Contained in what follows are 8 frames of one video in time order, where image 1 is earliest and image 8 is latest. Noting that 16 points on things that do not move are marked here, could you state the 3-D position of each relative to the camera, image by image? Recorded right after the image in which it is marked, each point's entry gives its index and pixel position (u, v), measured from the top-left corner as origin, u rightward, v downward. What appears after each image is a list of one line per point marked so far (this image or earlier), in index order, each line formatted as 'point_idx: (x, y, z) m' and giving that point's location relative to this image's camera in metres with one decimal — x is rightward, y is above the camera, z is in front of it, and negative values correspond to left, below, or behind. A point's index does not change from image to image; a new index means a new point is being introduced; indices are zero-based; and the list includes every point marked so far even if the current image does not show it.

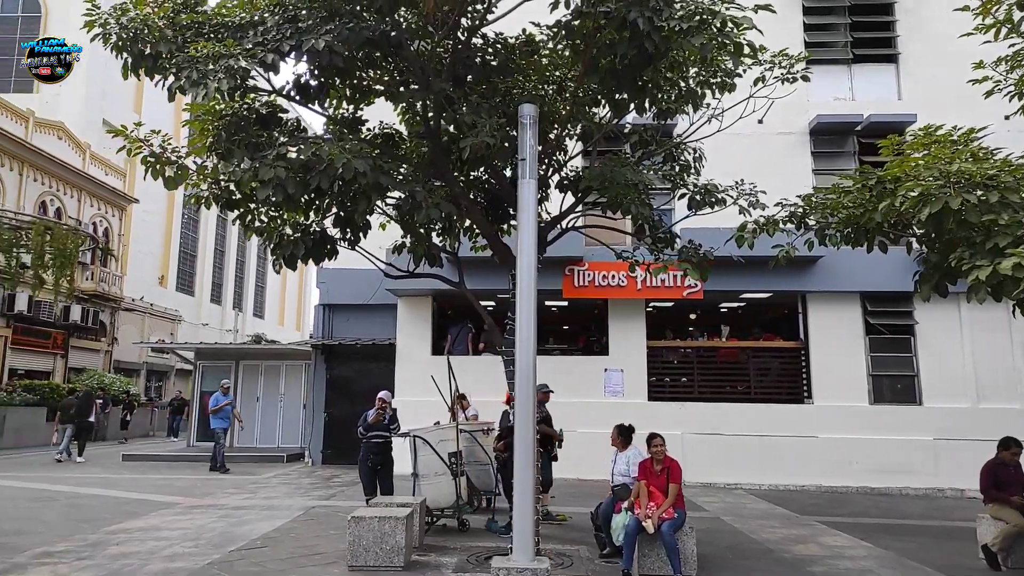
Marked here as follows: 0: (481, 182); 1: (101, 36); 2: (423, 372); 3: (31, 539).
0: (-0.3, +1.2, +8.0) m
1: (-3.6, +2.2, +6.3) m
2: (-1.6, -1.7, +14.2) m
3: (-4.8, -2.5, +7.3) m
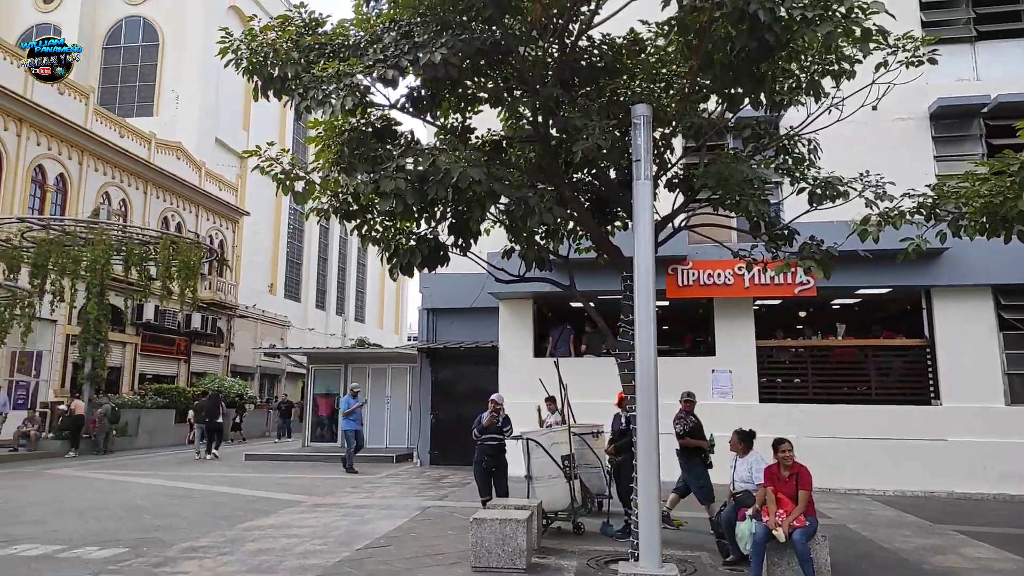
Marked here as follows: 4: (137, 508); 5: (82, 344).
0: (+0.8, +1.1, +8.0) m
1: (-2.6, +2.1, +6.7) m
2: (+0.5, -1.7, +14.3) m
3: (-3.6, -2.6, +7.8) m
4: (-5.0, -2.9, +9.7) m
5: (-11.5, -1.5, +19.5) m
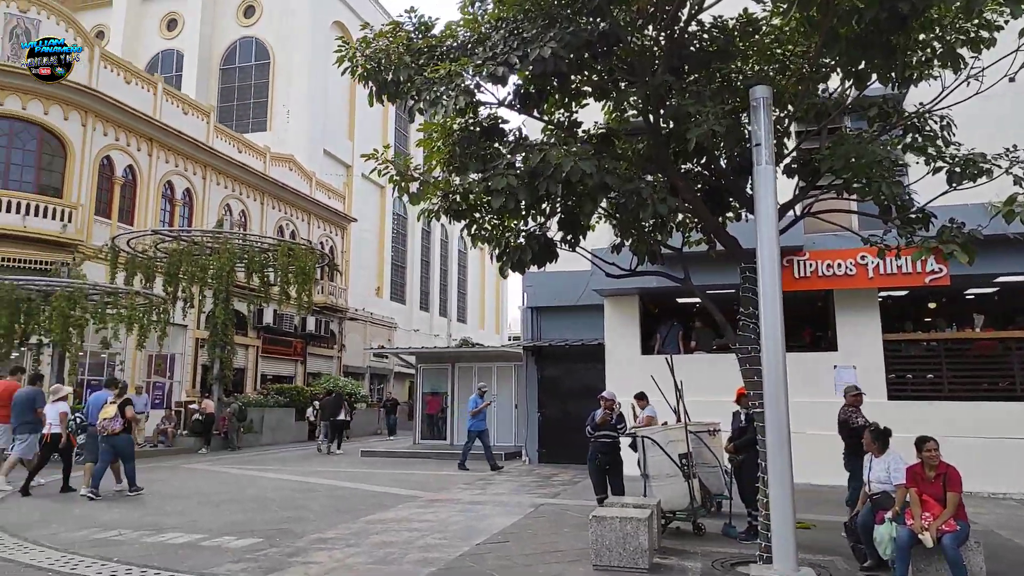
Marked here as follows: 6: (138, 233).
0: (+2.0, +1.2, +7.7) m
1: (-1.6, +2.1, +7.0) m
2: (+2.6, -1.6, +14.0) m
3: (-2.3, -2.7, +8.1) m
4: (-3.4, -3.0, +10.3) m
5: (-8.6, -1.7, +20.8) m
6: (-9.5, +1.4, +18.4) m
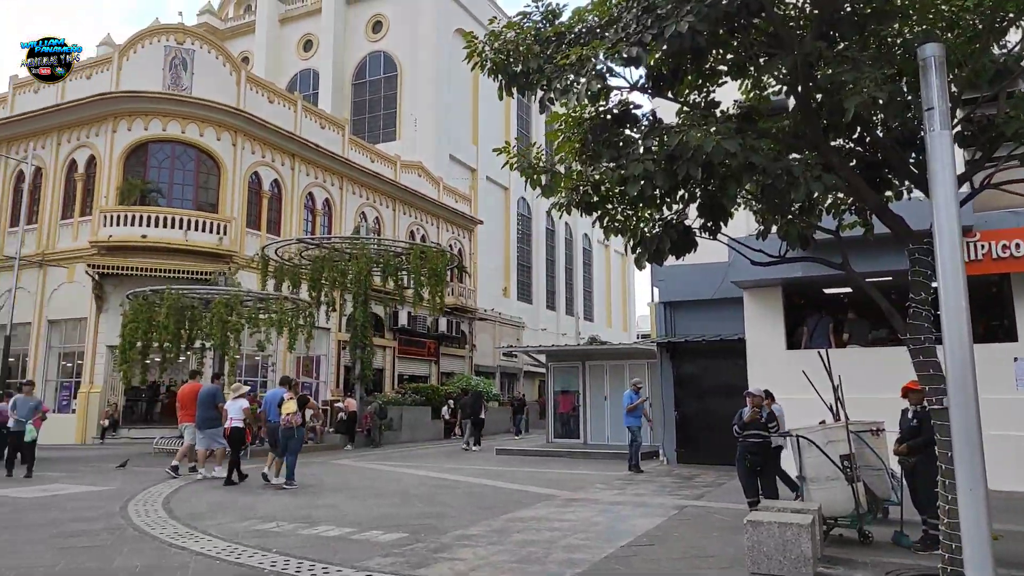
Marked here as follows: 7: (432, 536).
0: (+3.3, +1.4, +7.1) m
1: (-0.3, +2.1, +6.9) m
2: (+5.1, -1.5, +13.2) m
3: (-0.7, -2.7, +8.2) m
4: (-1.5, -3.0, +10.5) m
5: (-4.8, -1.8, +21.8) m
6: (-6.1, +1.2, +19.6) m
7: (-0.8, -2.6, +7.5) m
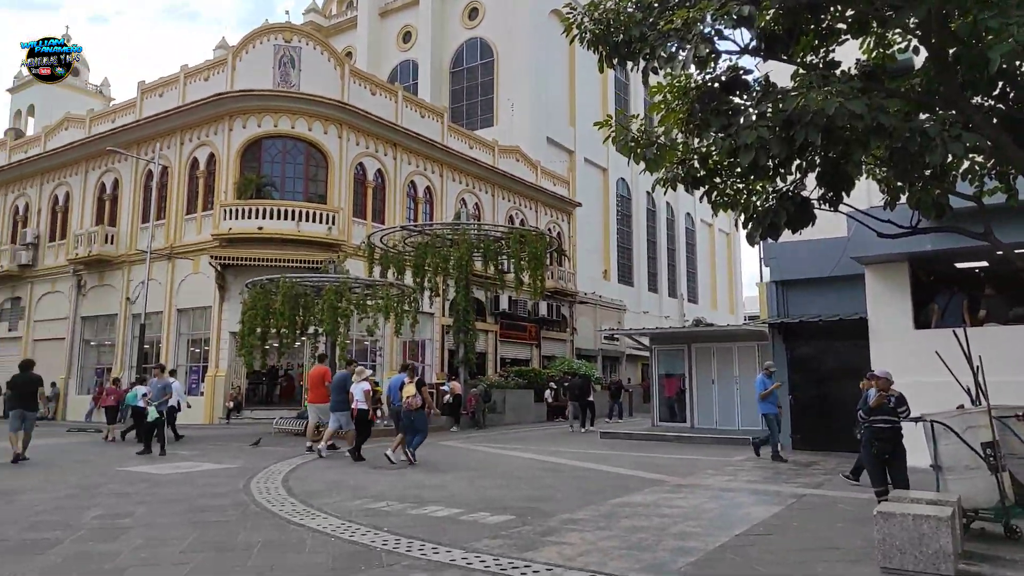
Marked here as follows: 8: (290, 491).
0: (+4.3, +1.6, +6.4) m
1: (+0.6, +2.3, +6.7) m
2: (+6.9, -1.0, +12.3) m
3: (+0.5, -2.4, +8.1) m
4: (+0.1, -2.8, +10.5) m
5: (-1.7, -1.4, +22.1) m
6: (-3.4, +1.6, +20.0) m
7: (+0.3, -2.4, +7.5) m
8: (-2.9, -2.6, +9.3) m
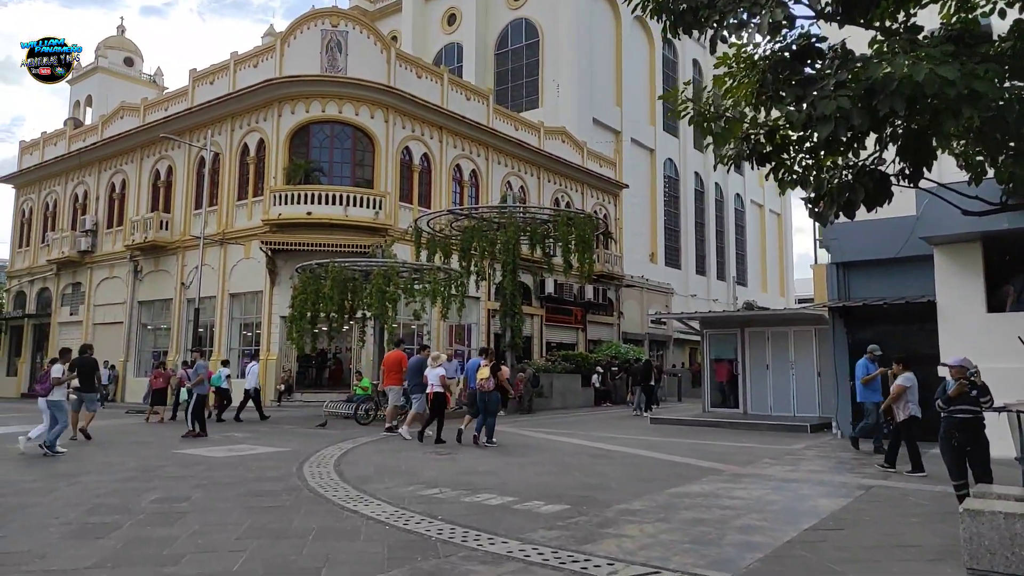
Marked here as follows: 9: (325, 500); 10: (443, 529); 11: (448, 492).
0: (+4.7, +1.8, +5.8) m
1: (+1.1, +2.5, +6.4) m
2: (+7.7, -0.7, +11.6) m
3: (+1.1, -2.3, +7.9) m
4: (+0.8, -2.5, +10.3) m
5: (-0.3, -0.9, +22.0) m
6: (-2.1, +2.0, +20.0) m
7: (+0.8, -2.2, +7.3) m
8: (-2.2, -2.4, +9.3) m
9: (-2.0, -2.2, +7.6) m
10: (-0.6, -2.1, +6.4) m
11: (-0.7, -2.3, +8.1) m
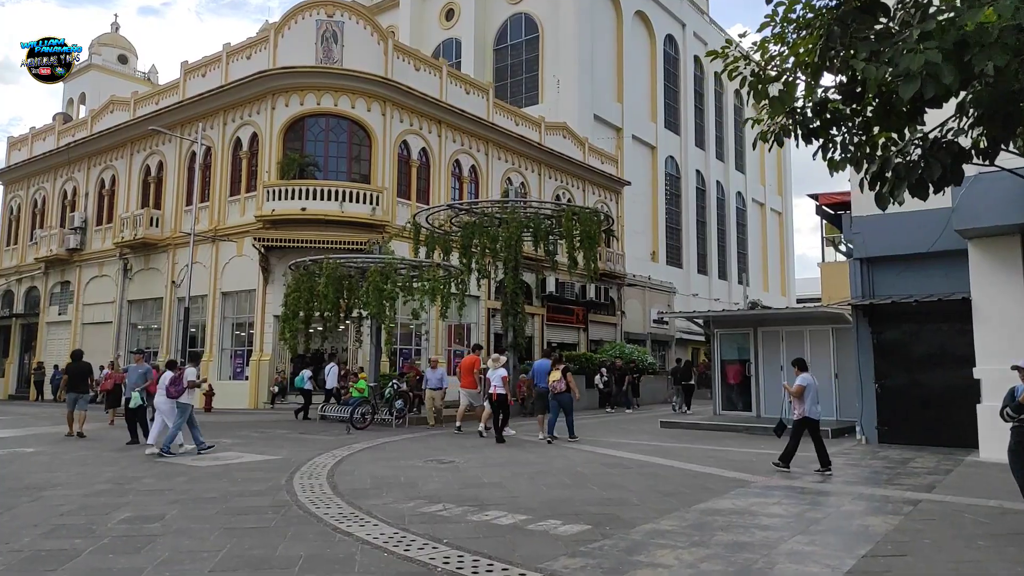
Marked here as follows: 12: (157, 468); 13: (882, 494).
0: (+4.9, +1.8, +5.1) m
1: (+1.2, +2.5, +5.6) m
2: (+7.8, -0.7, +10.8) m
3: (+1.2, -2.2, +7.1) m
4: (+0.9, -2.5, +9.5) m
5: (-0.2, -0.8, +21.1) m
6: (-2.0, +2.1, +19.1) m
7: (+1.0, -2.1, +6.4) m
8: (-2.1, -2.3, +8.5) m
9: (-1.8, -2.2, +6.8) m
10: (-0.5, -2.1, +5.6) m
11: (-0.6, -2.2, +7.3) m
12: (-4.9, -2.5, +10.0) m
13: (+4.2, -2.4, +8.3) m
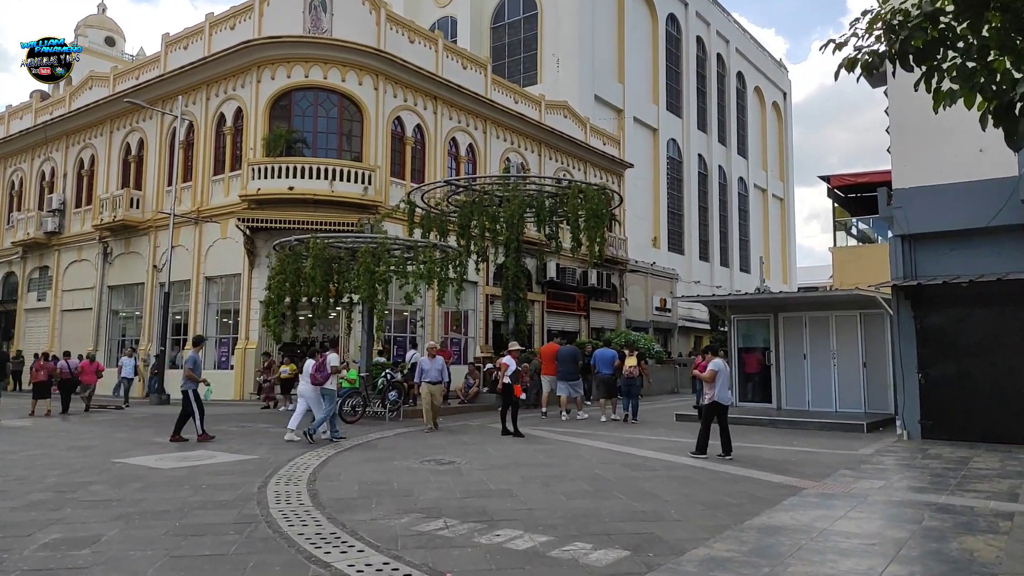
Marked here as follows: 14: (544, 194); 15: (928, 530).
0: (+5.0, +2.0, +3.7) m
1: (+1.4, +2.7, +4.2) m
2: (+7.9, -0.4, +9.6) m
3: (+1.3, -2.0, +5.8) m
4: (+1.0, -2.2, +8.2) m
5: (-0.2, -0.3, +19.8) m
6: (-2.0, +2.5, +17.8) m
7: (+1.1, -1.9, +5.2) m
8: (-1.9, -2.1, +7.2) m
9: (-1.7, -1.9, +5.5) m
10: (-0.3, -1.8, +4.3) m
11: (-0.5, -2.0, +6.0) m
12: (-4.8, -2.2, +8.7) m
13: (+4.4, -2.1, +7.1) m
14: (+0.9, +2.5, +18.9) m
15: (+3.4, -2.0, +6.0) m
